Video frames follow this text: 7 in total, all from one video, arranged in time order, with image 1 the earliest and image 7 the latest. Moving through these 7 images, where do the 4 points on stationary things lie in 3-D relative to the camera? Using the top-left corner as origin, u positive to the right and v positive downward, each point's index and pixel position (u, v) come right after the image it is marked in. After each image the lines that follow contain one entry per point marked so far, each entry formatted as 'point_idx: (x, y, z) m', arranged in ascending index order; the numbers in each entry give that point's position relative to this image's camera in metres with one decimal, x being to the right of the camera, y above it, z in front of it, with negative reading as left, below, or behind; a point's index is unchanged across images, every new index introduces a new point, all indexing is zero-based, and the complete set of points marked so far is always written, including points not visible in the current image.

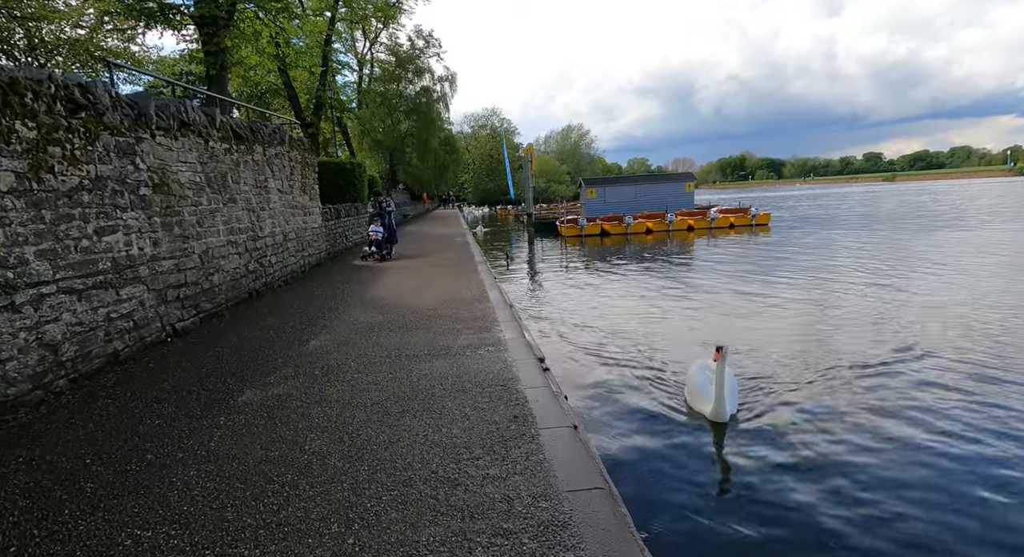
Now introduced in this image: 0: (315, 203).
0: (-4.3, +1.6, +12.2) m
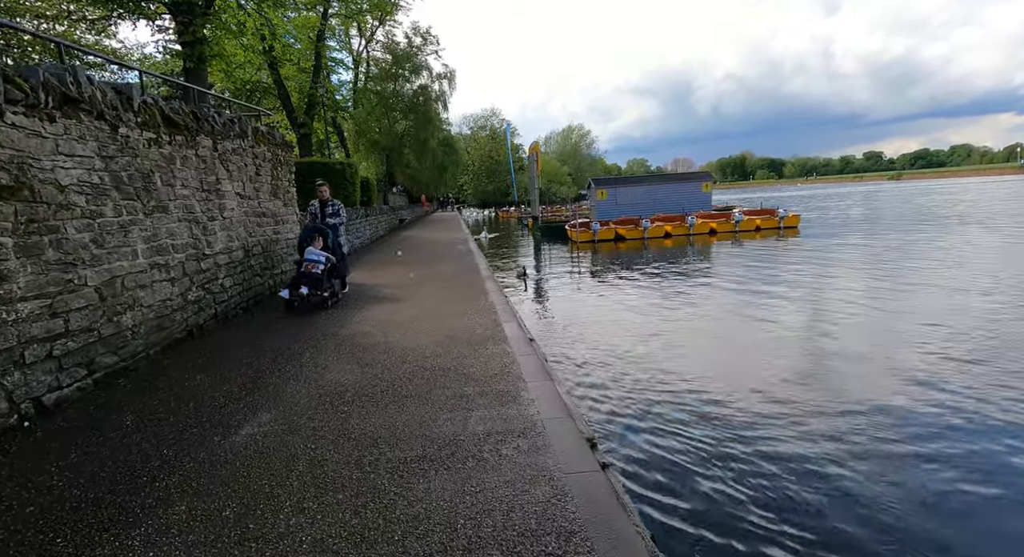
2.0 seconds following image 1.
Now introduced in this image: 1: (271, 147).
0: (-4.0, +1.2, +10.2) m
1: (-4.0, +2.2, +9.5) m
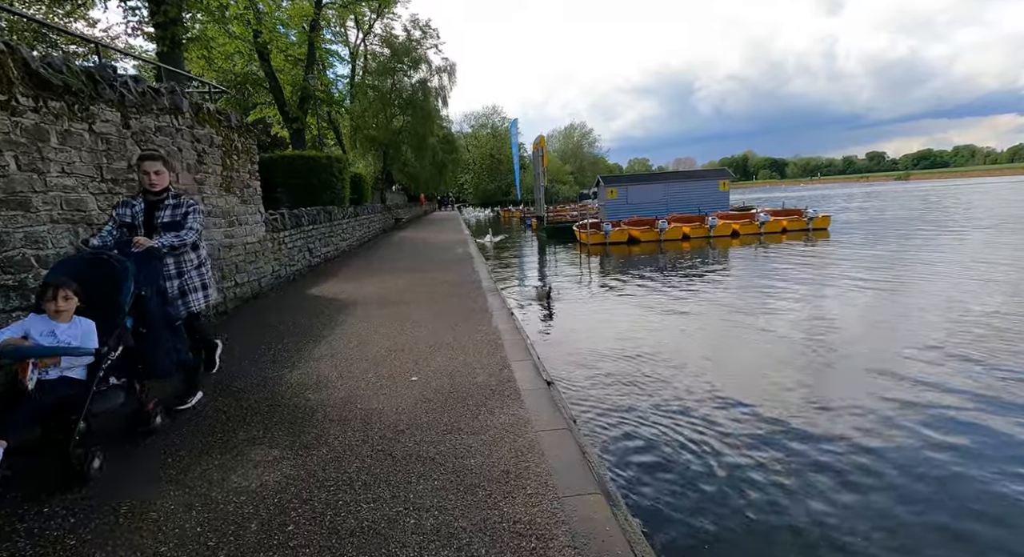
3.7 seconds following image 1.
0: (-3.9, +1.0, +8.4) m
1: (-3.9, +2.0, +7.6) m
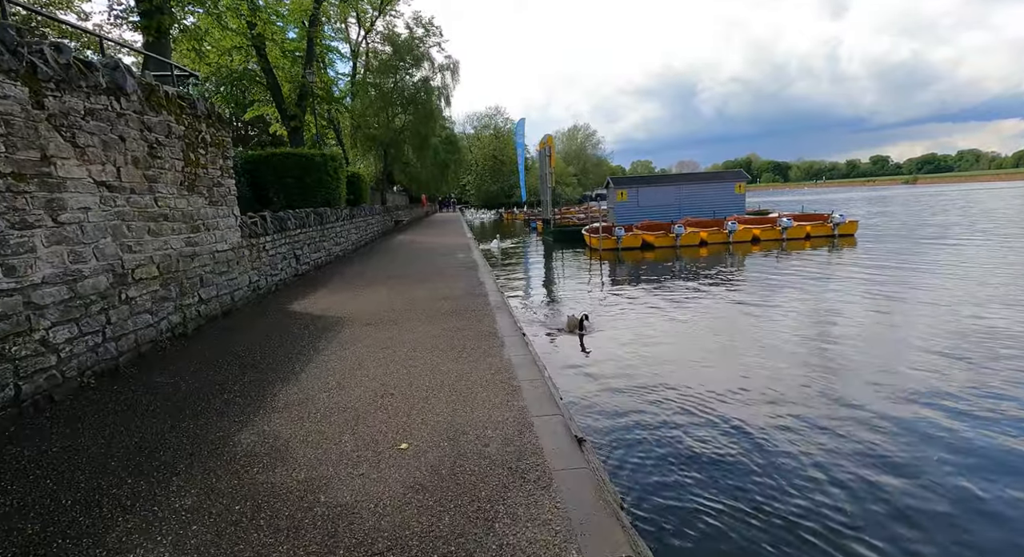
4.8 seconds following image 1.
0: (-3.7, +0.9, +7.2) m
1: (-3.7, +1.8, +6.5) m
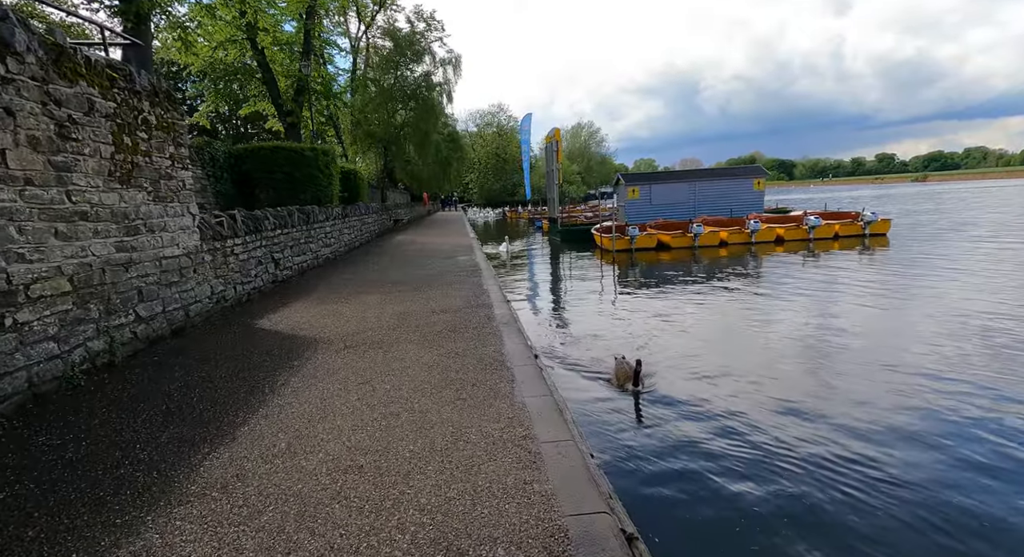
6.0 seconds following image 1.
0: (-3.6, +0.7, +5.9) m
1: (-3.6, +1.7, +5.2) m
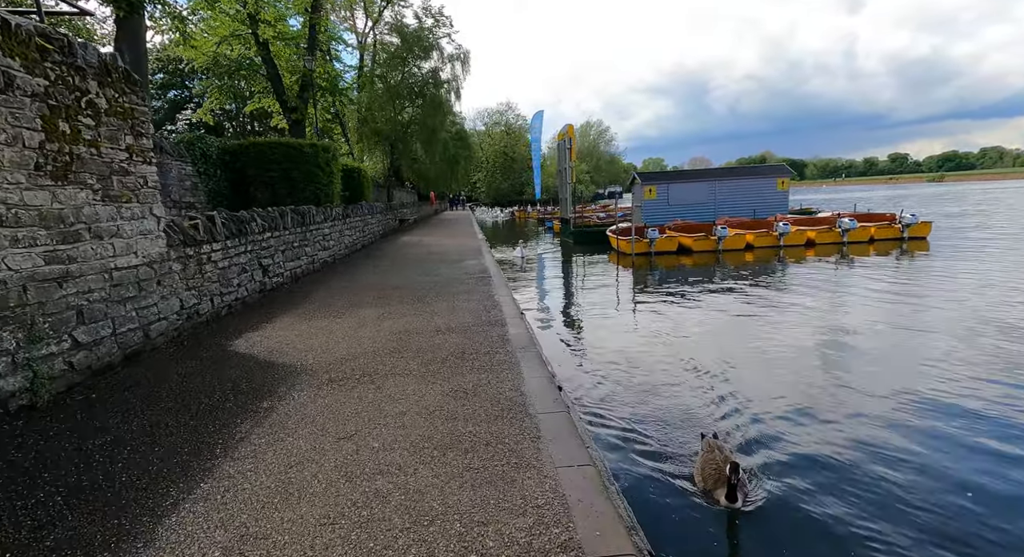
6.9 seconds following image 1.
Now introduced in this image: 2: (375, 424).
0: (-3.5, +0.6, +4.9) m
1: (-3.5, +1.6, +4.2) m
2: (-0.9, -0.9, +3.6) m
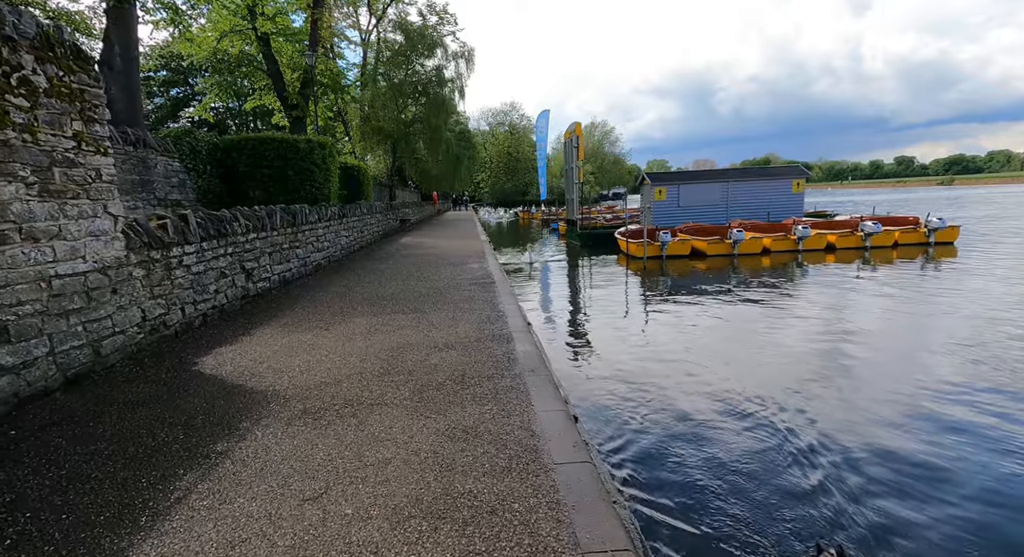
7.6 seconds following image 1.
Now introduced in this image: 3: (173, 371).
0: (-3.4, +0.5, +4.2) m
1: (-3.4, +1.5, +3.5) m
2: (-0.8, -1.0, +2.9) m
3: (-2.8, -0.8, +4.8) m
